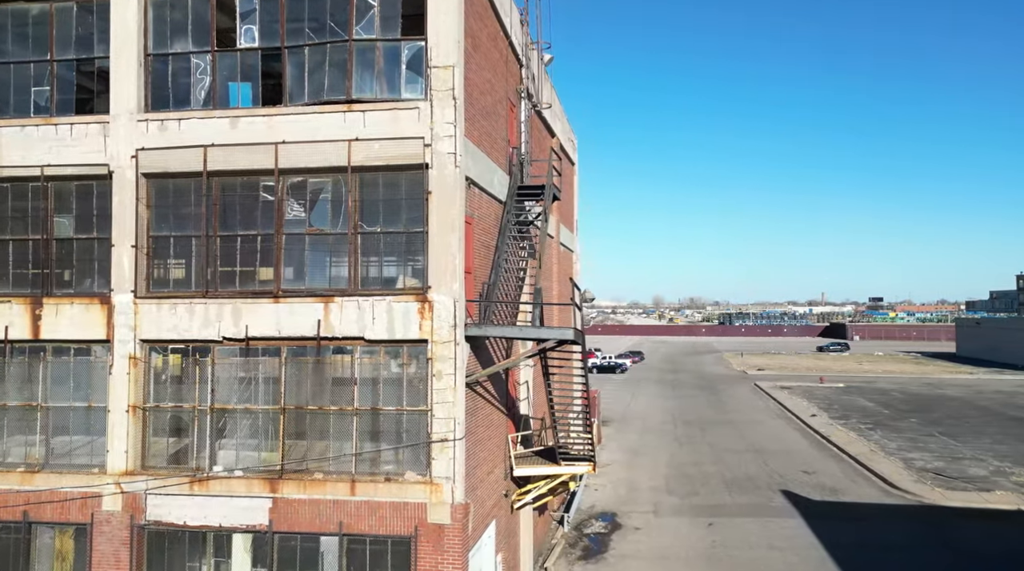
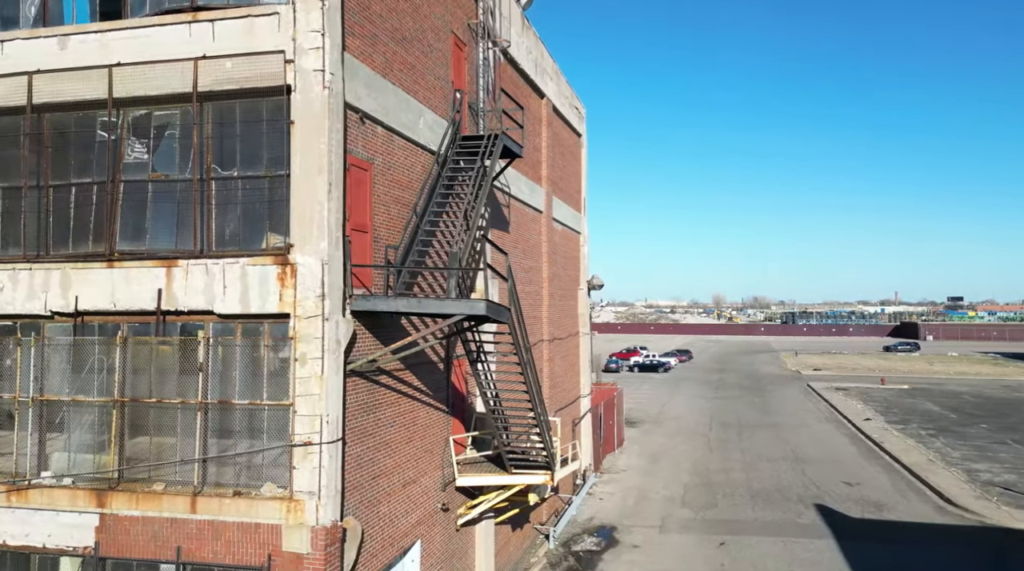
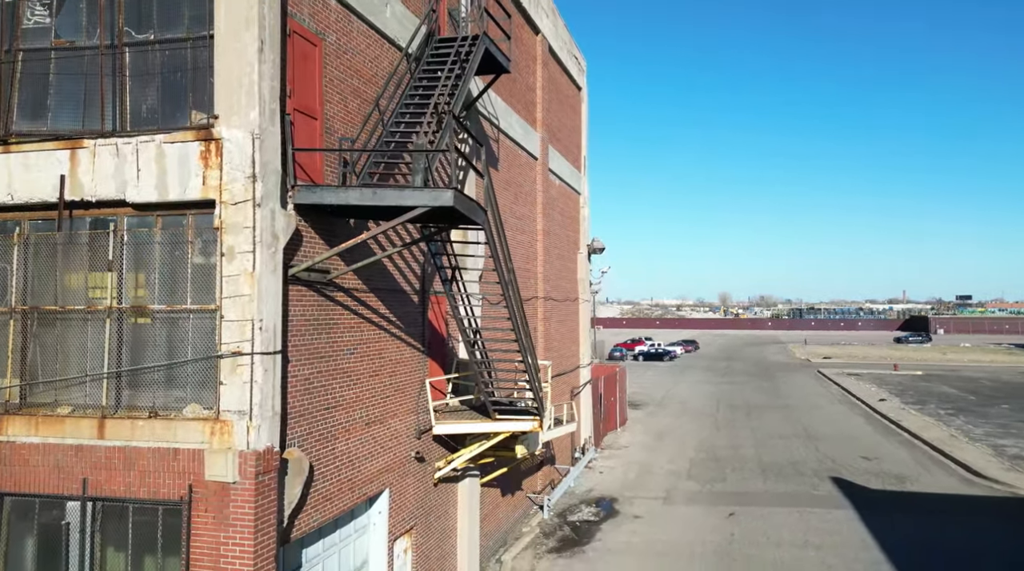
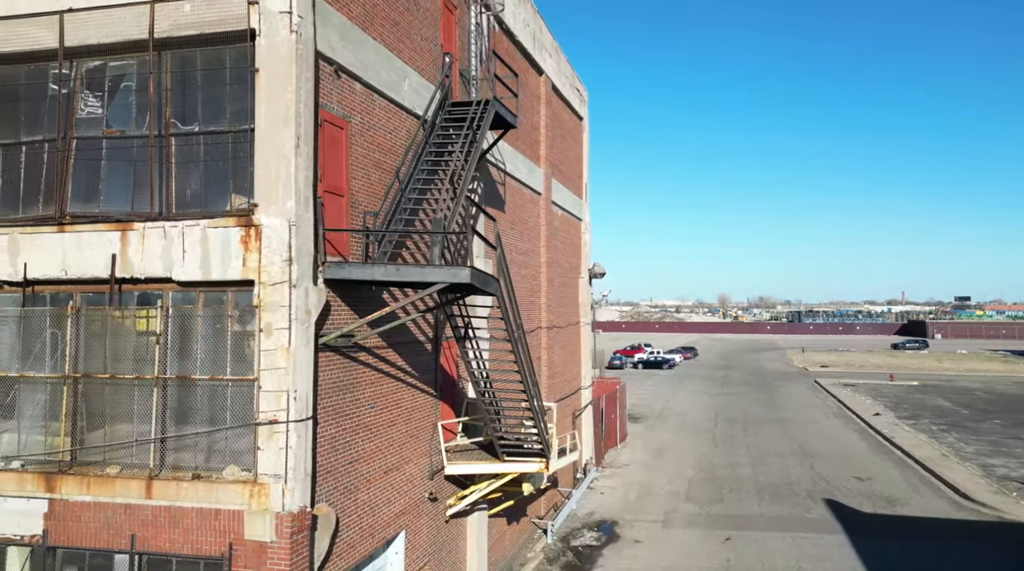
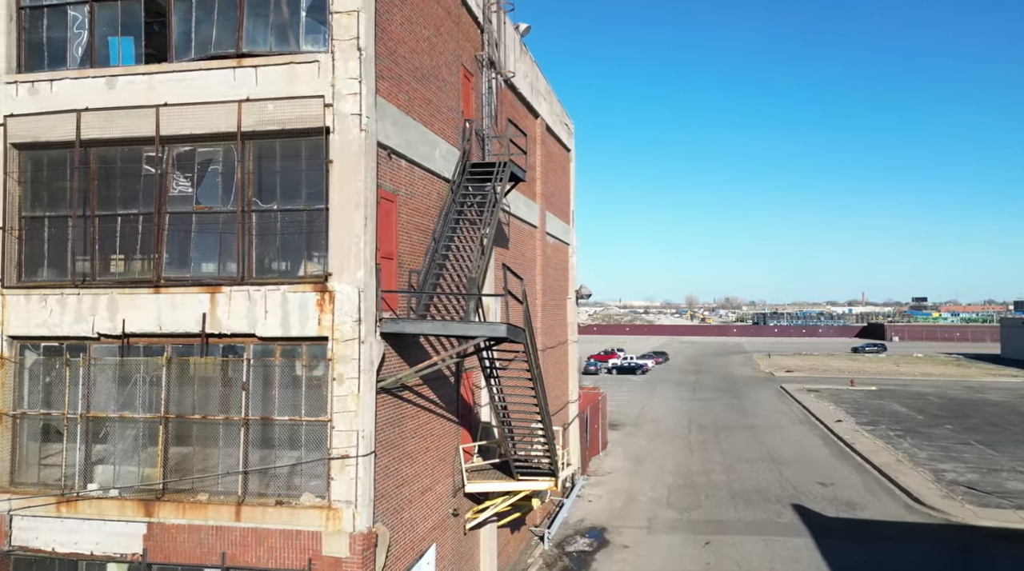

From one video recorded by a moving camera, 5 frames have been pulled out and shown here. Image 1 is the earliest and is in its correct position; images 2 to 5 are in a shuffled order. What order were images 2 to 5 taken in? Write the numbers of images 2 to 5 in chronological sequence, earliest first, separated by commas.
5, 2, 4, 3
